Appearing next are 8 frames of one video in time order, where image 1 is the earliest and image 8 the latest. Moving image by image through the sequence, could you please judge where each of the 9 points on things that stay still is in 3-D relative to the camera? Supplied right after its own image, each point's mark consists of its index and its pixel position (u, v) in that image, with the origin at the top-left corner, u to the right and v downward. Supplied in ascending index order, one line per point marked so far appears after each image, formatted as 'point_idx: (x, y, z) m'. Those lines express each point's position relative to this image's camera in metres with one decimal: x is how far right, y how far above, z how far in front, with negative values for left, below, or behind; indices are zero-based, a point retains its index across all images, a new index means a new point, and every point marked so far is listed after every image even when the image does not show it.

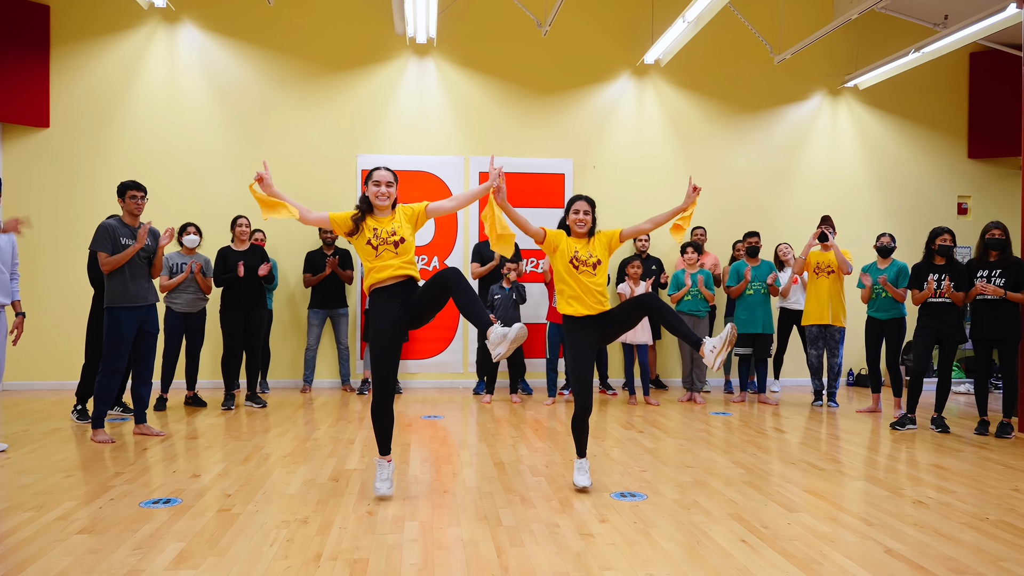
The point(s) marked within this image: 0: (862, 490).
0: (+1.4, -0.8, +3.6) m
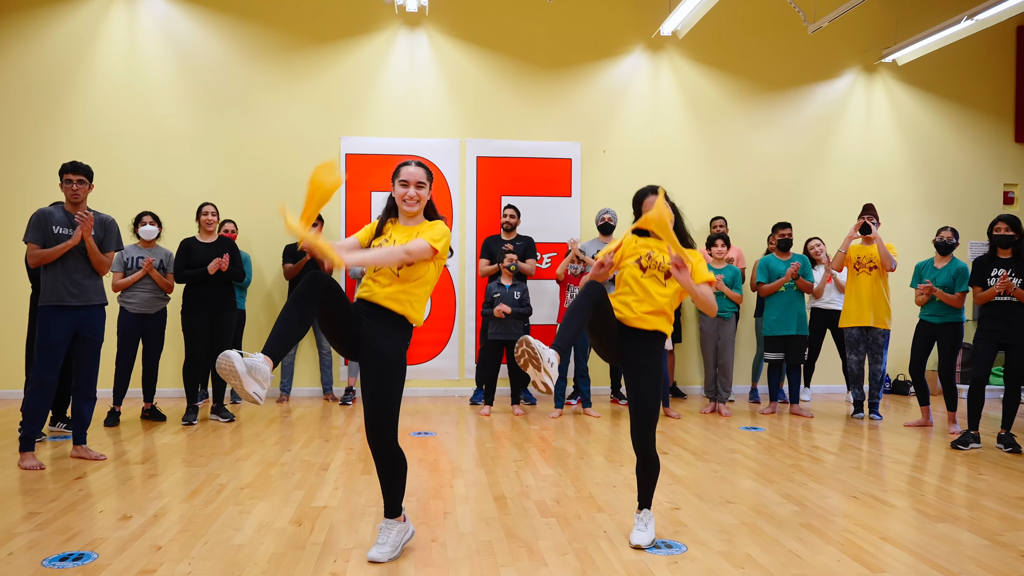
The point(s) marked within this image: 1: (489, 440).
0: (+1.4, -0.8, +2.9) m
1: (-0.1, -0.8, +4.5) m
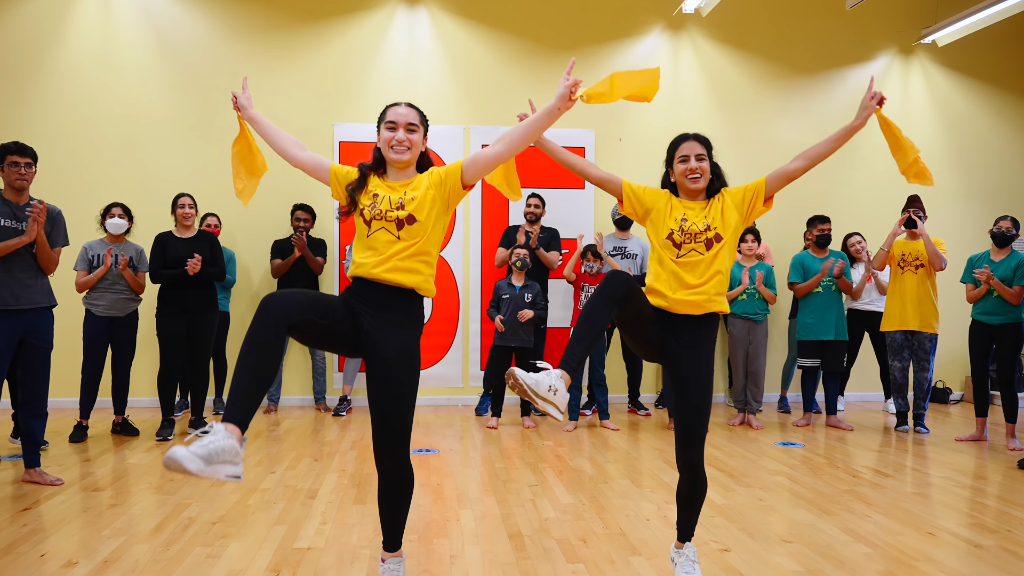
0: (+1.5, -0.8, +2.5) m
1: (-0.1, -0.8, +4.0) m
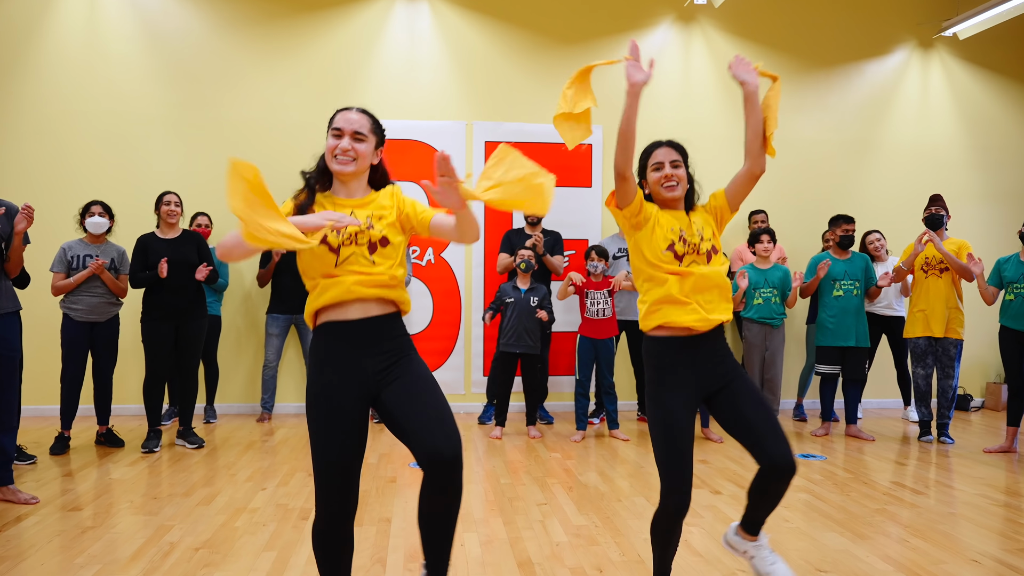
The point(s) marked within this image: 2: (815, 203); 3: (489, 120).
0: (+1.5, -0.8, +2.2) m
1: (0.0, -0.8, +3.7) m
2: (+1.9, +0.5, +5.6) m
3: (-0.1, +1.0, +5.3) m
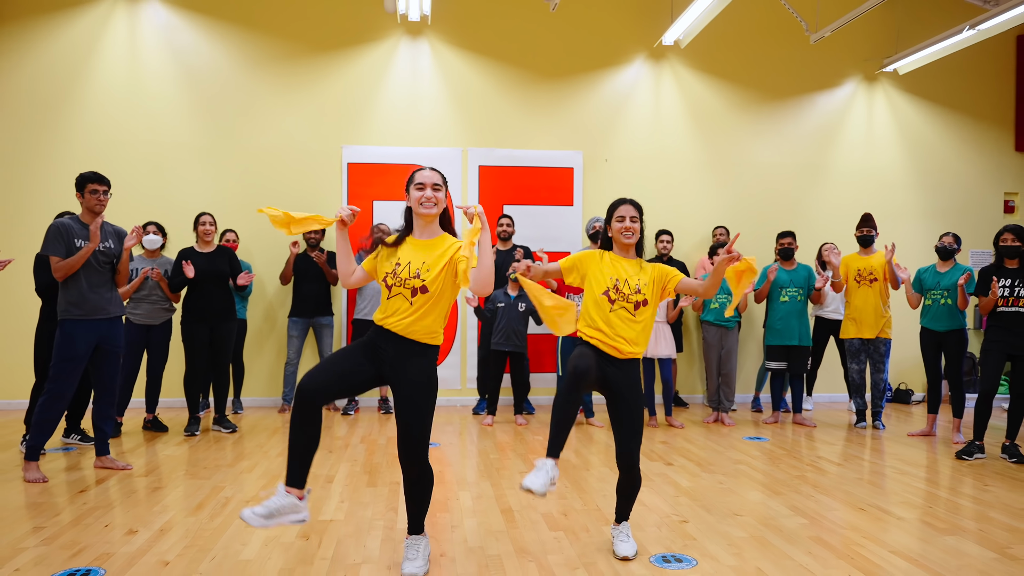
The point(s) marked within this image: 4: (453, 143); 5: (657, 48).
0: (+1.5, -0.9, +2.9) m
1: (-0.1, -0.8, +4.4) m
2: (+1.9, +0.5, +6.3) m
3: (-0.2, +1.0, +6.1) m
4: (-0.4, +1.0, +6.0) m
5: (+1.0, +1.7, +6.2) m
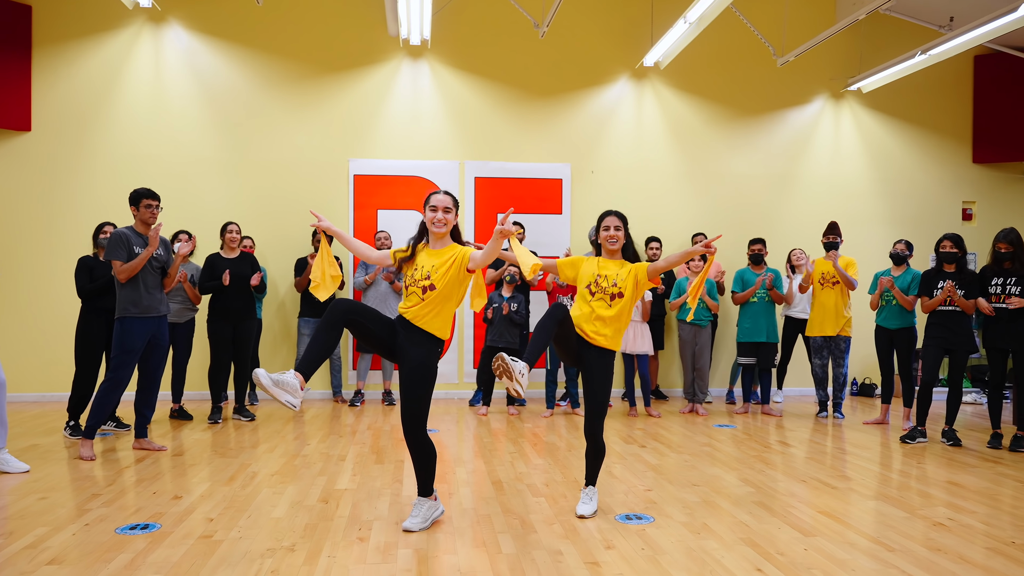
0: (+1.4, -0.9, +3.5) m
1: (-0.1, -0.8, +4.9) m
2: (+1.8, +0.5, +6.9) m
3: (-0.3, +1.0, +6.6) m
4: (-0.5, +1.0, +6.5) m
5: (+1.0, +1.7, +6.8) m
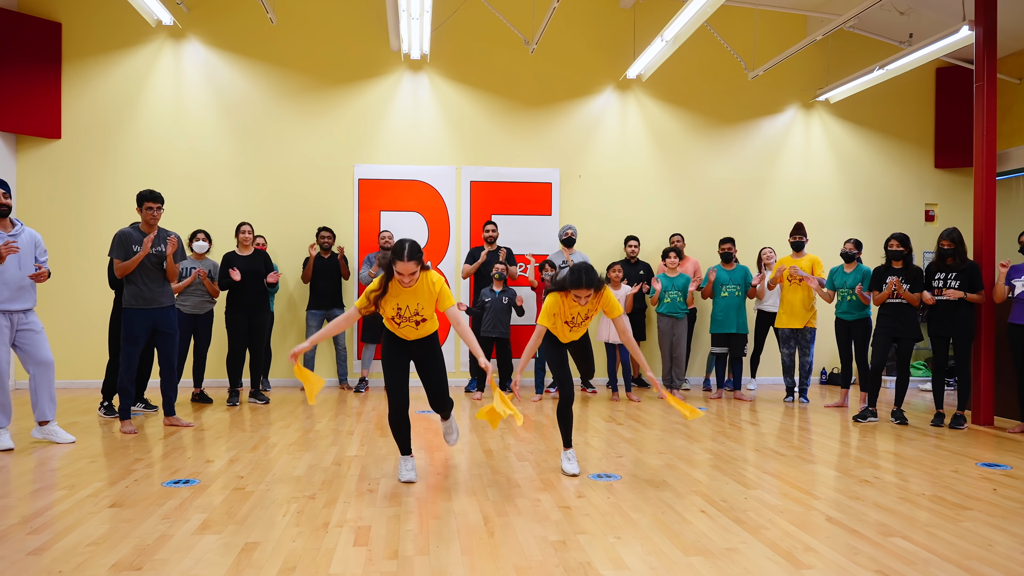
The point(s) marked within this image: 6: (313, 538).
0: (+1.4, -0.8, +4.0) m
1: (-0.2, -0.8, +5.5) m
2: (+1.7, +0.5, +7.4) m
3: (-0.3, +1.0, +7.1) m
4: (-0.5, +1.0, +7.1) m
5: (+0.9, +1.7, +7.3) m
6: (-0.6, -0.8, +2.8) m
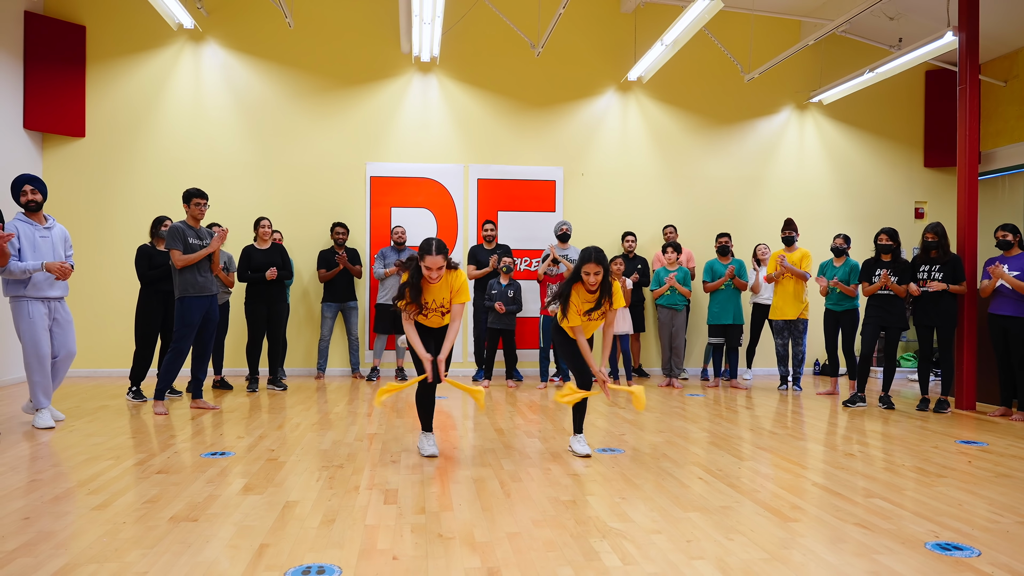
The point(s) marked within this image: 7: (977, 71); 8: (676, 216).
0: (+1.4, -0.8, +4.3) m
1: (-0.2, -0.7, +5.8) m
2: (+1.8, +0.6, +7.7) m
3: (-0.3, +1.0, +7.4) m
4: (-0.5, +1.1, +7.4) m
5: (+1.0, +1.8, +7.6) m
6: (-0.6, -0.7, +3.1) m
7: (+2.9, +1.3, +5.5) m
8: (+1.4, +0.6, +7.6) m
